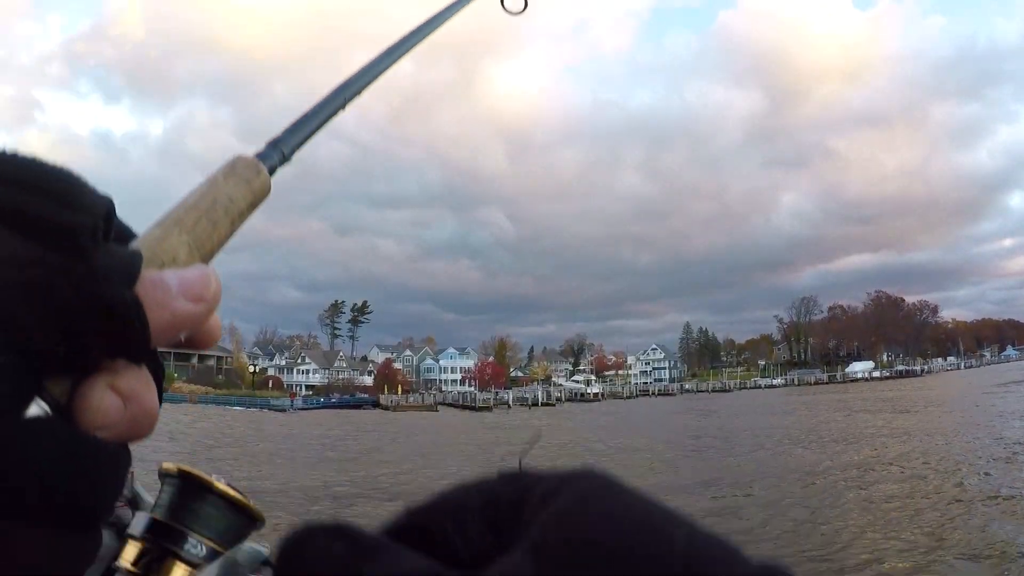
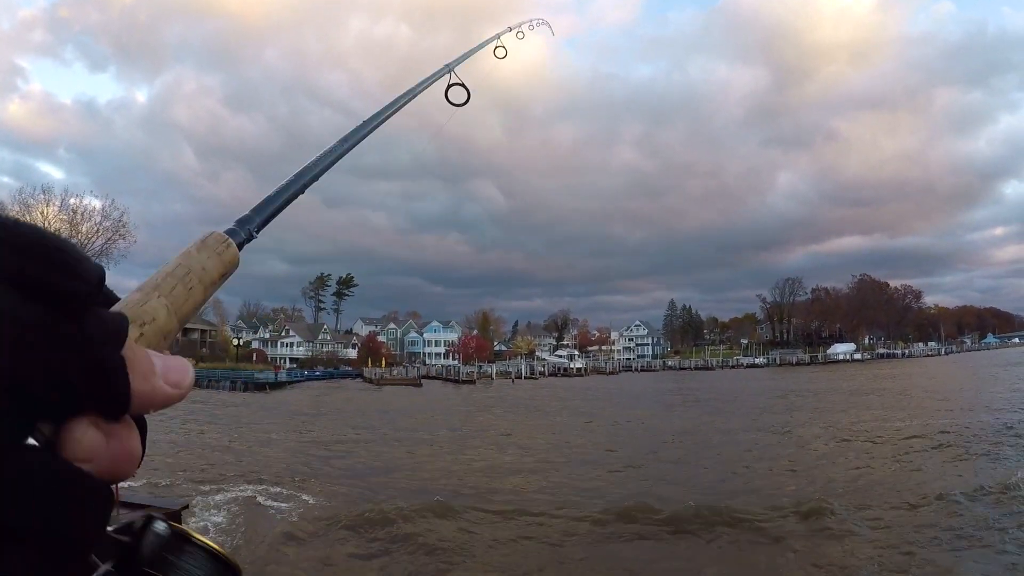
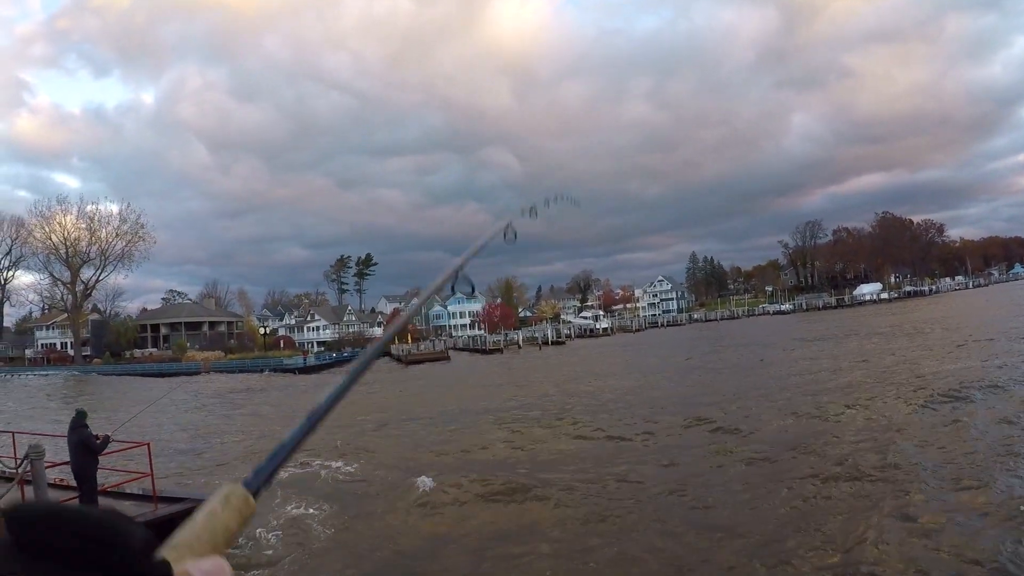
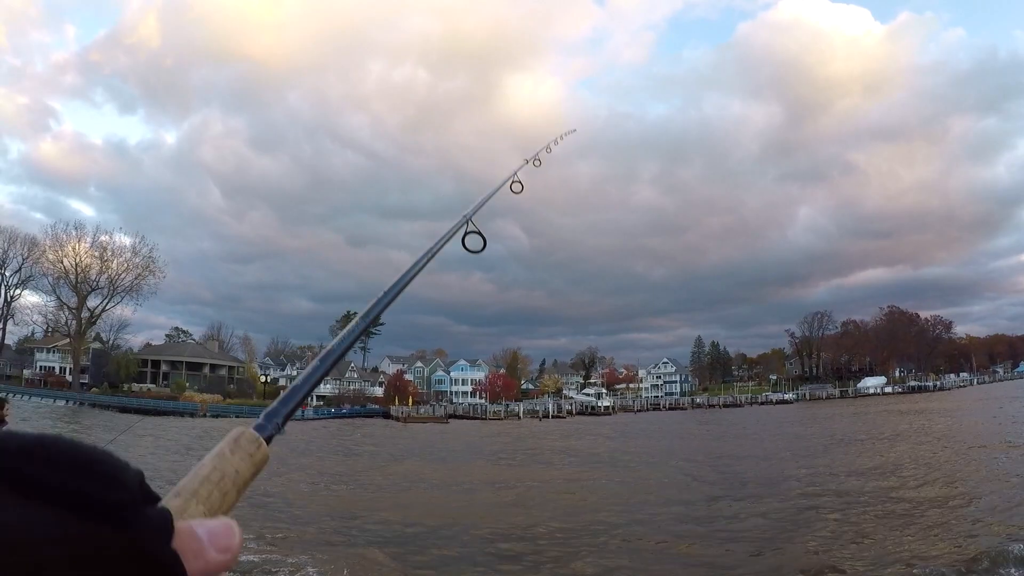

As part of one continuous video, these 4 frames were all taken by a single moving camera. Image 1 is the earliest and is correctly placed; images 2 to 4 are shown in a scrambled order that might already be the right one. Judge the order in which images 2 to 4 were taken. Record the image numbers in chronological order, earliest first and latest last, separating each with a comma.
4, 2, 3
